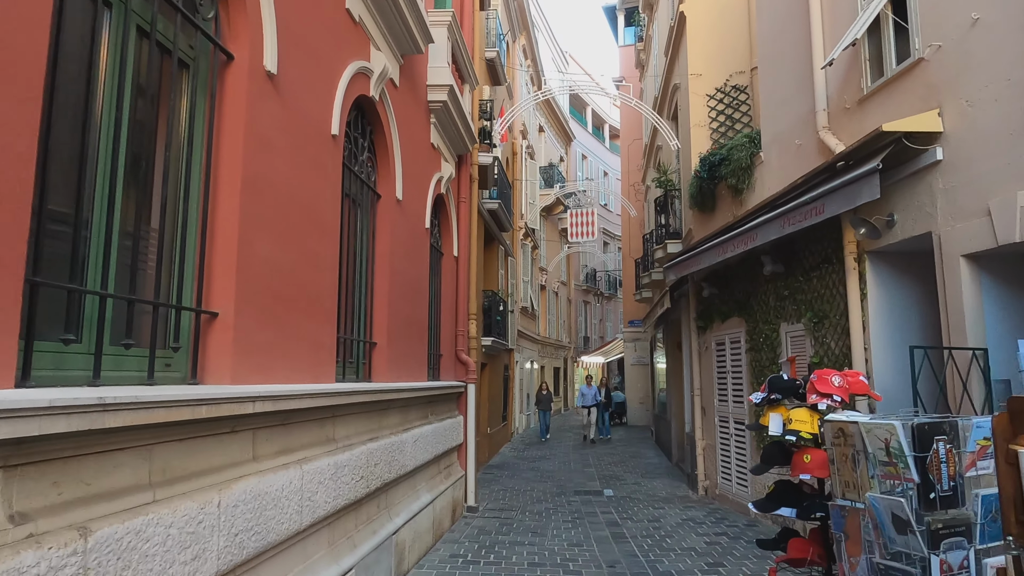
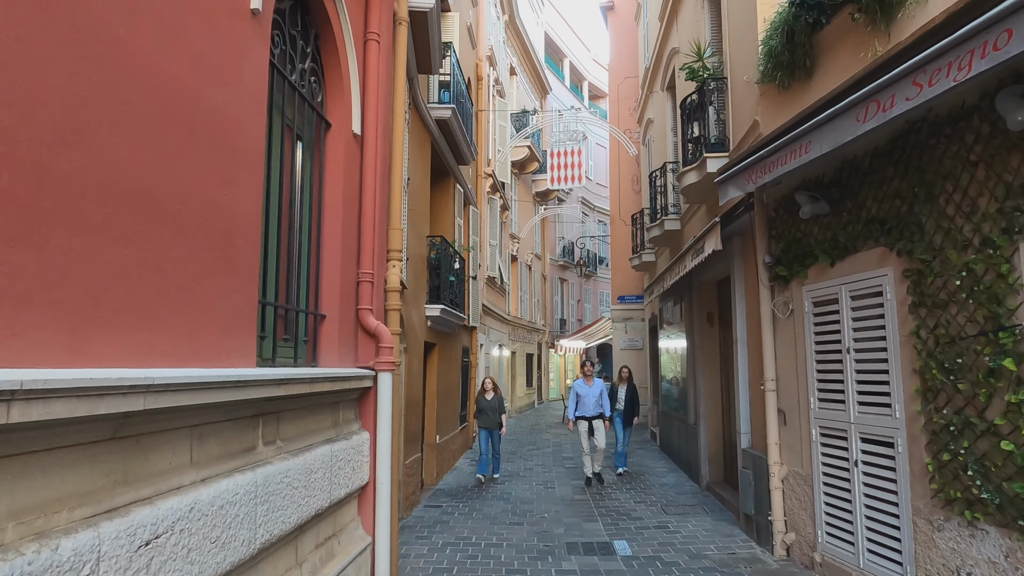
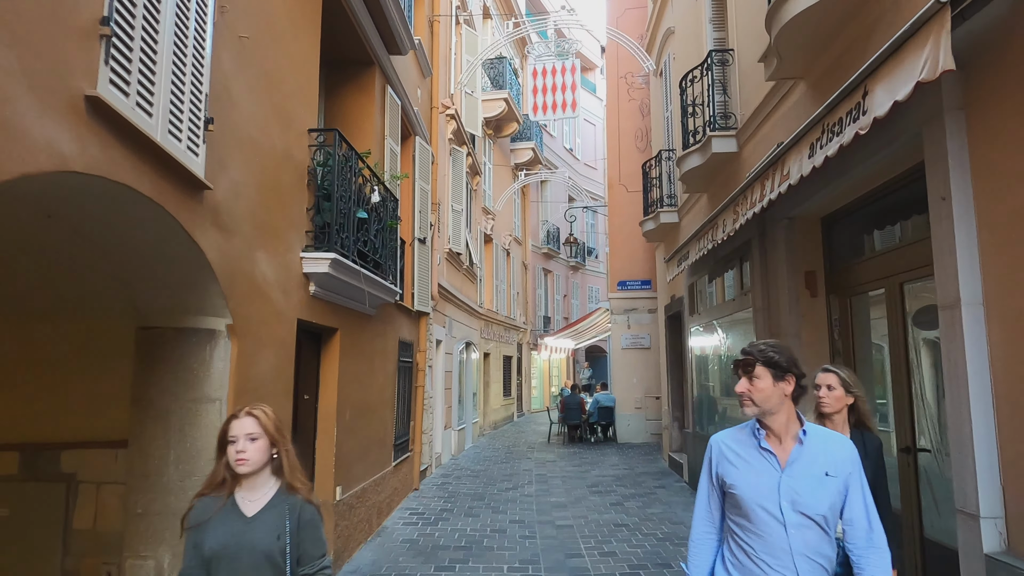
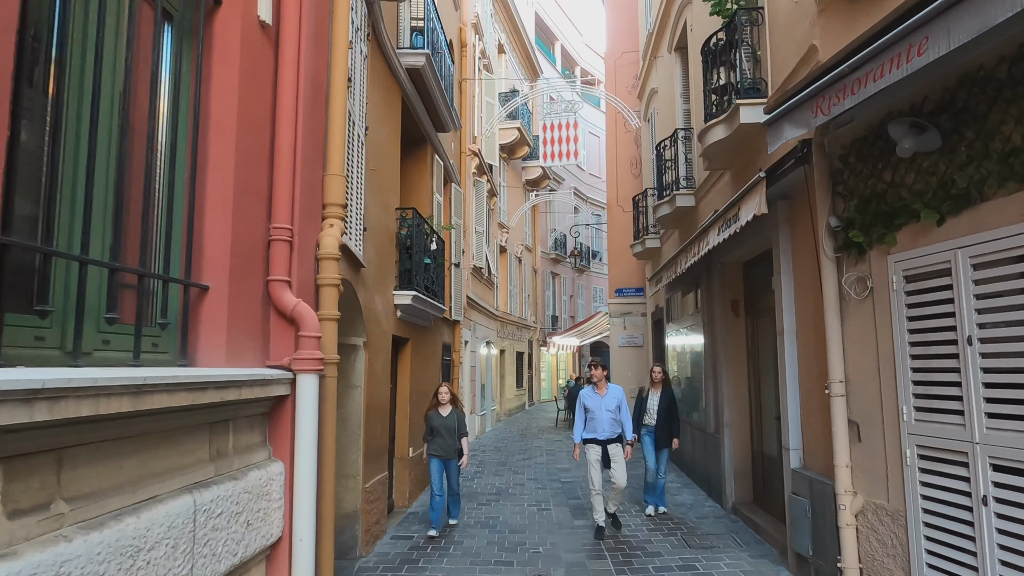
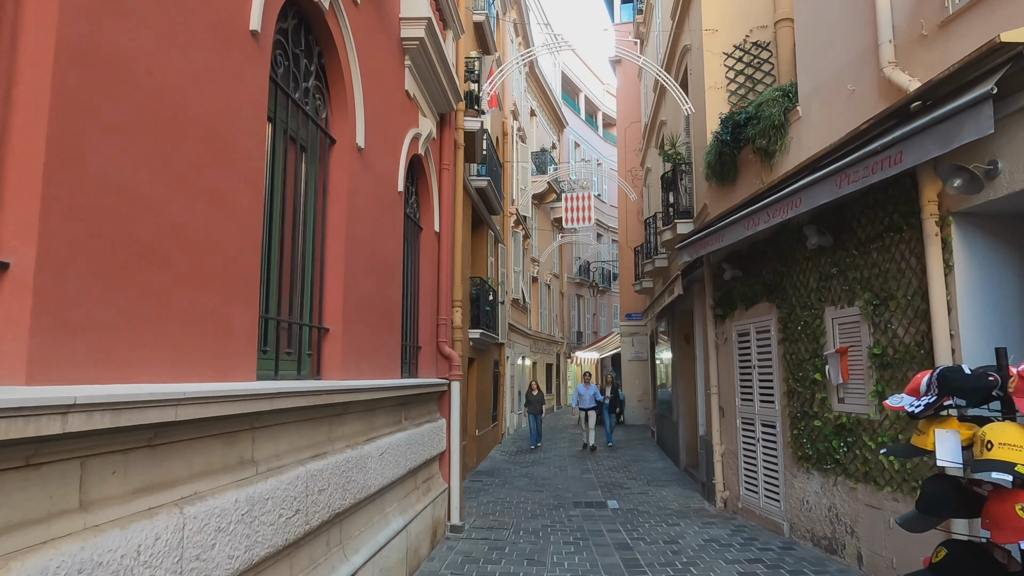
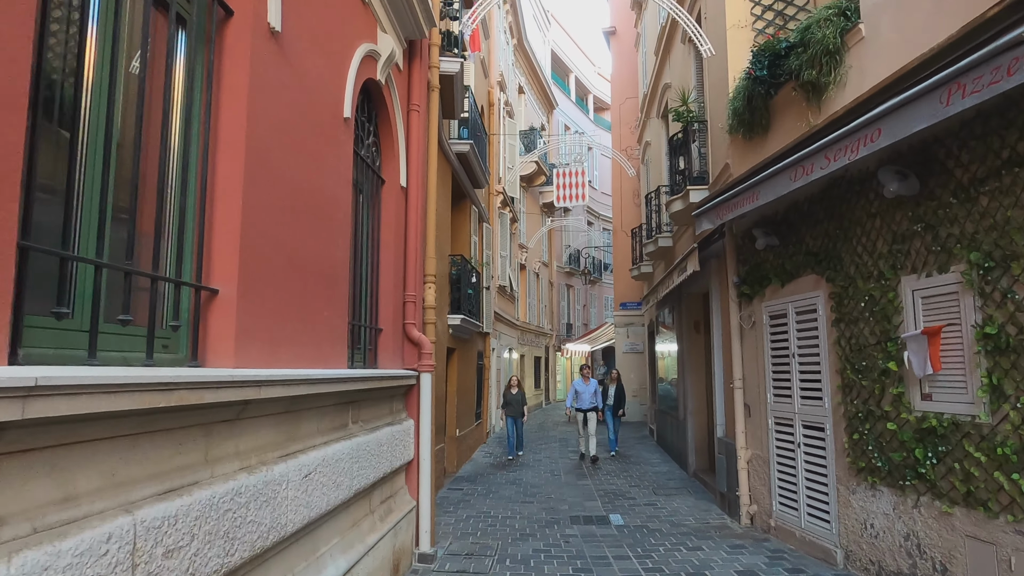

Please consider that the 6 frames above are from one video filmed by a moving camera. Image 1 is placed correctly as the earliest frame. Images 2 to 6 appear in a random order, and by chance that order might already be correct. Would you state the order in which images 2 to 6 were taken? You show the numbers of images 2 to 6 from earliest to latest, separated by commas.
5, 6, 2, 4, 3
